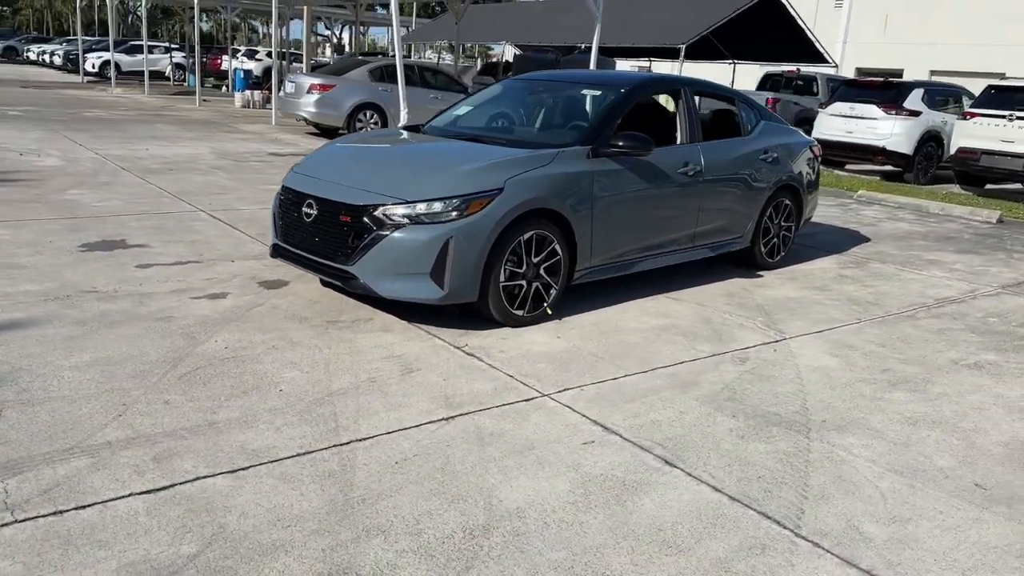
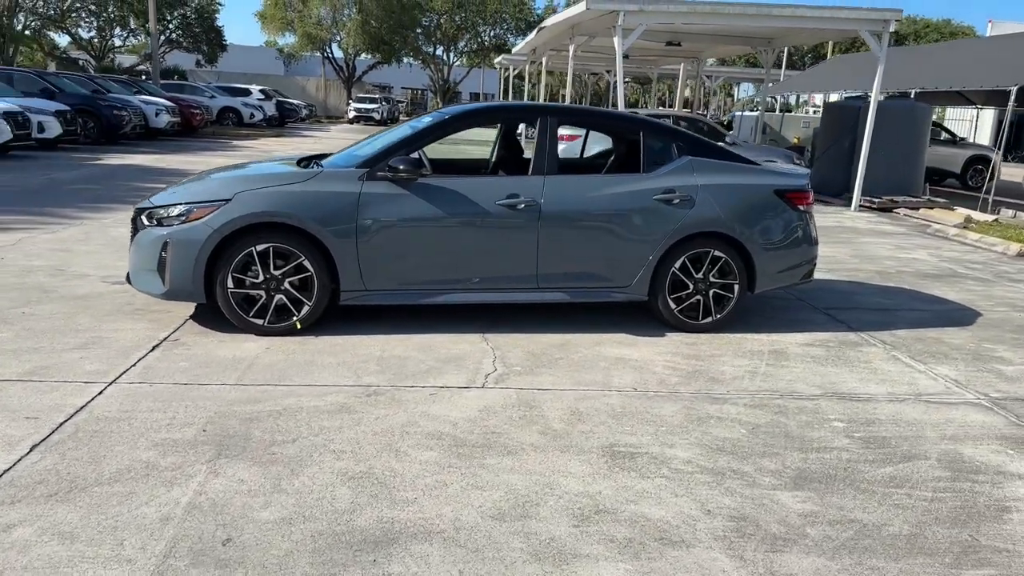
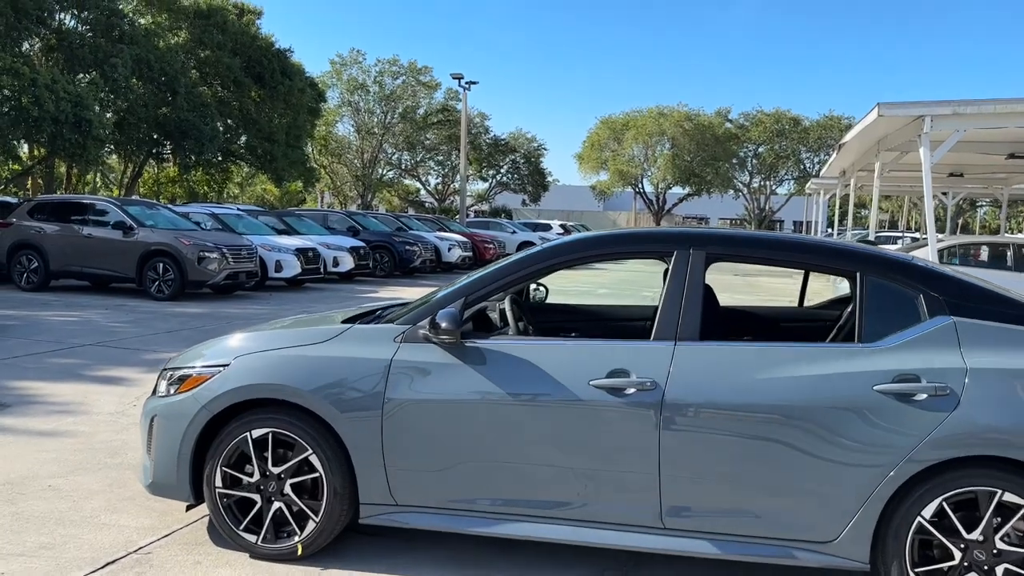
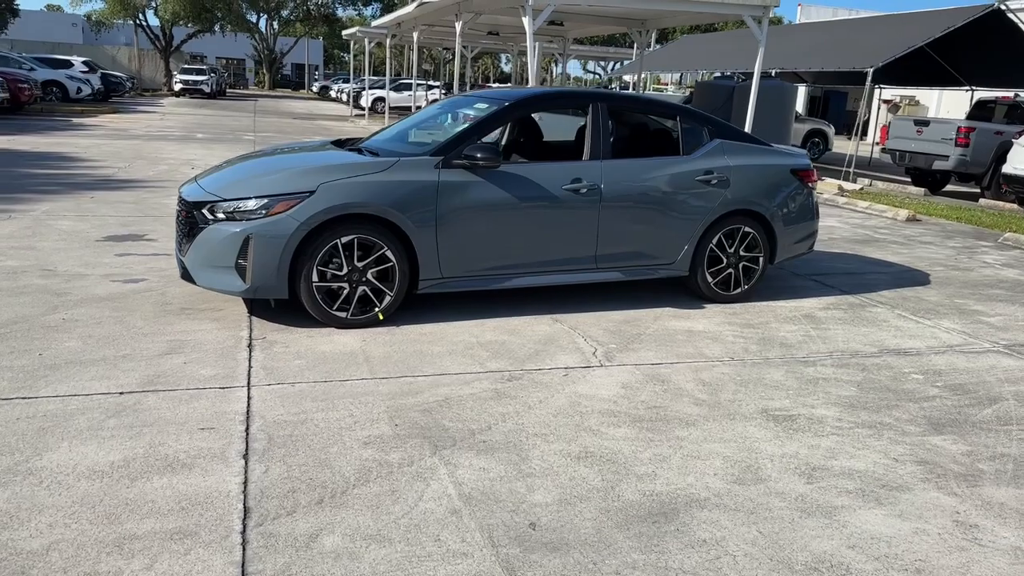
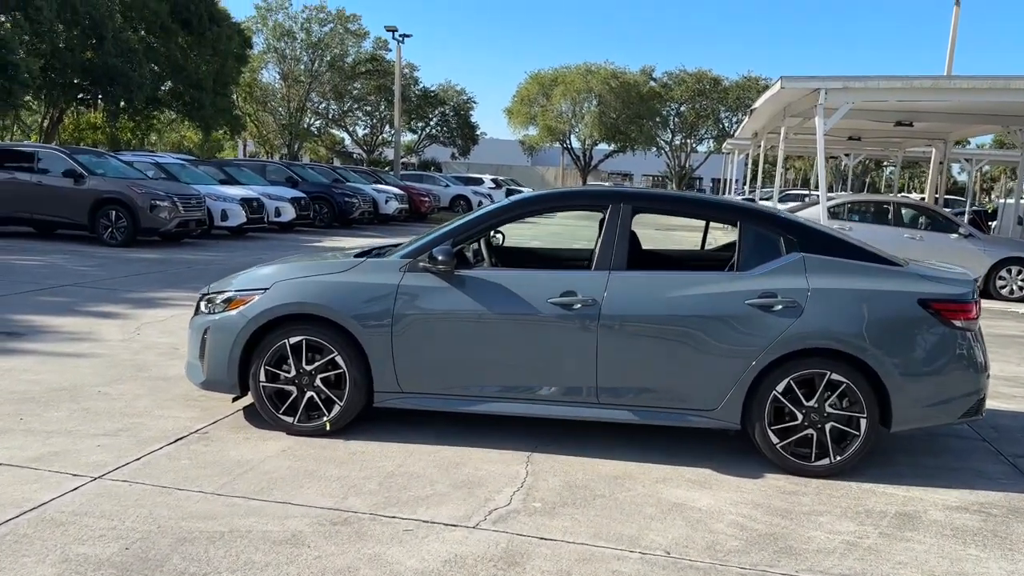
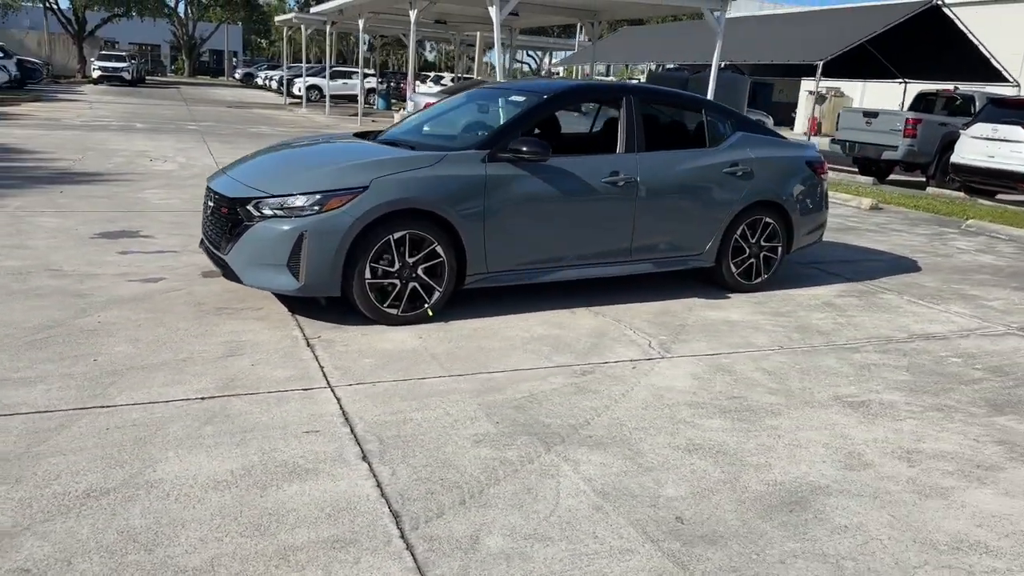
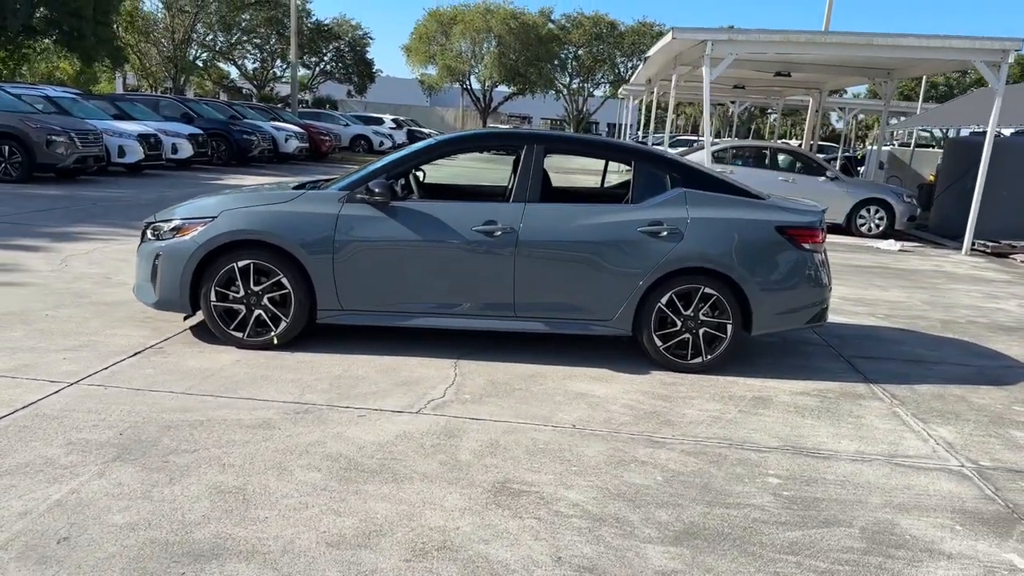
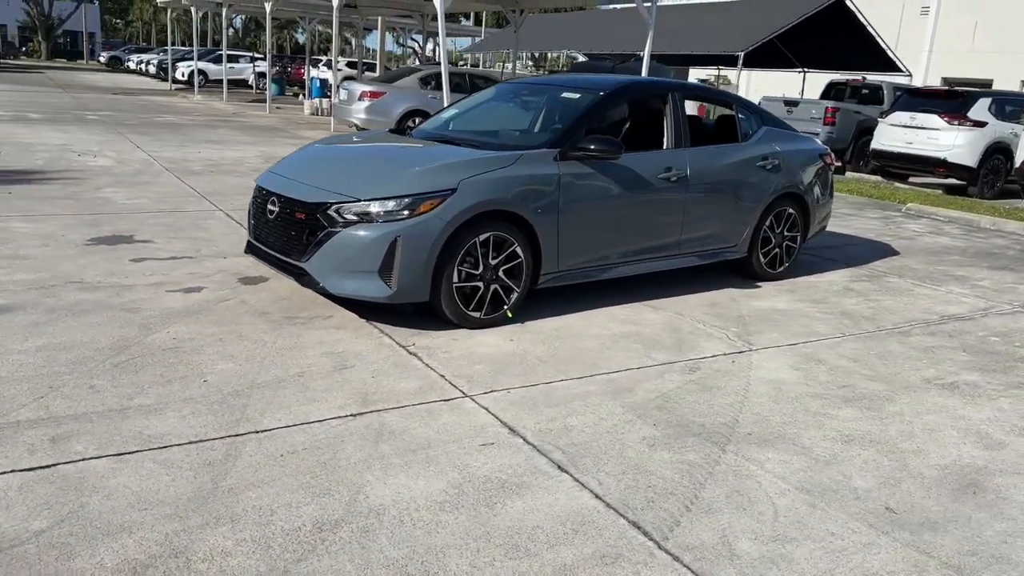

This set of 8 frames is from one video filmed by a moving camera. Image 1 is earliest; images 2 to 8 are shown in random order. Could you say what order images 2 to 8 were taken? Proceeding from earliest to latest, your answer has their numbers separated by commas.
8, 6, 4, 2, 7, 5, 3
